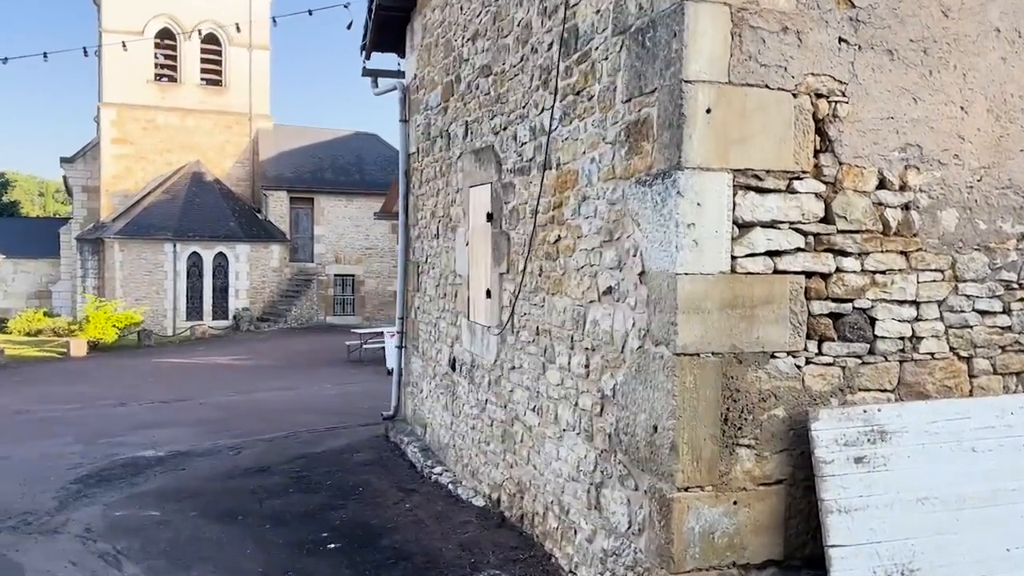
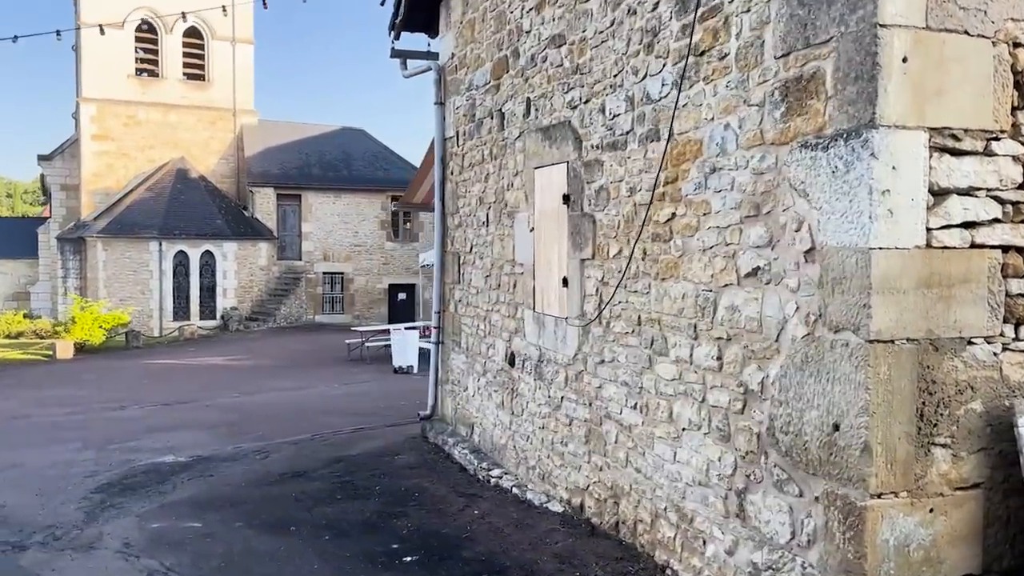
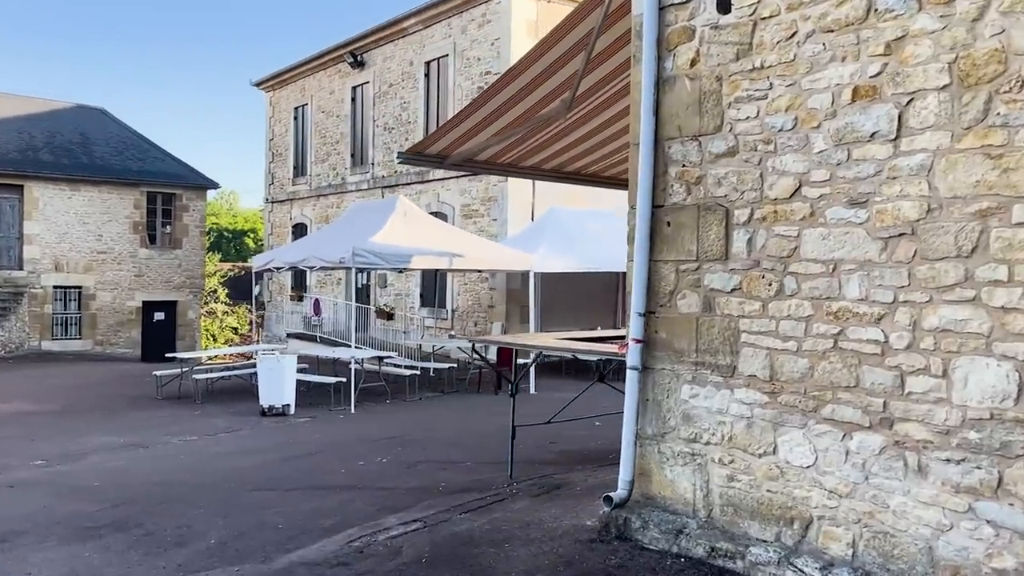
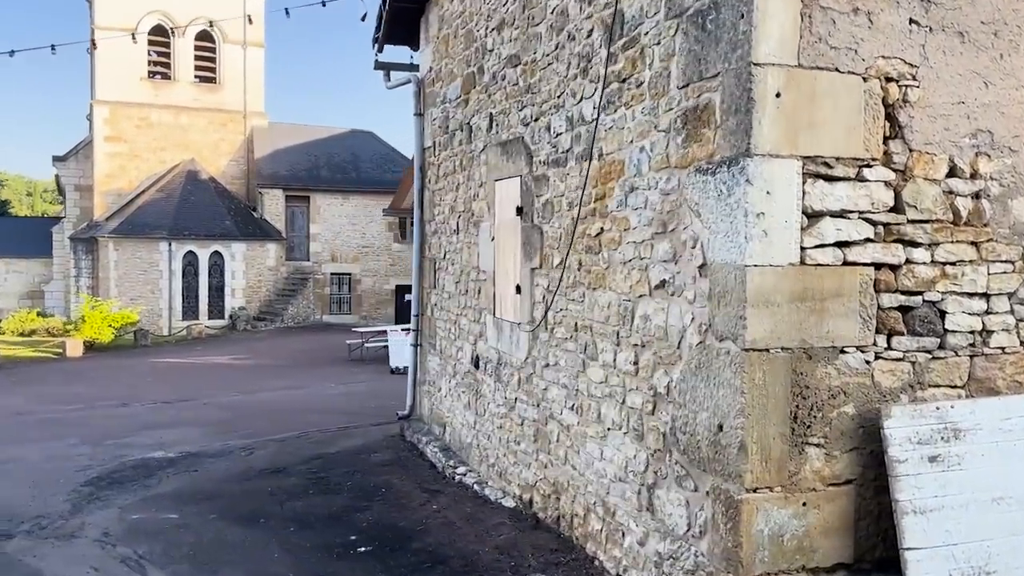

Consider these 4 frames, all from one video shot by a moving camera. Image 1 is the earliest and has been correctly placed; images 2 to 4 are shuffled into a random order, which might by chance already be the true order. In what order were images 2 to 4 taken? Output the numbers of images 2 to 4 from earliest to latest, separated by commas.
4, 2, 3
